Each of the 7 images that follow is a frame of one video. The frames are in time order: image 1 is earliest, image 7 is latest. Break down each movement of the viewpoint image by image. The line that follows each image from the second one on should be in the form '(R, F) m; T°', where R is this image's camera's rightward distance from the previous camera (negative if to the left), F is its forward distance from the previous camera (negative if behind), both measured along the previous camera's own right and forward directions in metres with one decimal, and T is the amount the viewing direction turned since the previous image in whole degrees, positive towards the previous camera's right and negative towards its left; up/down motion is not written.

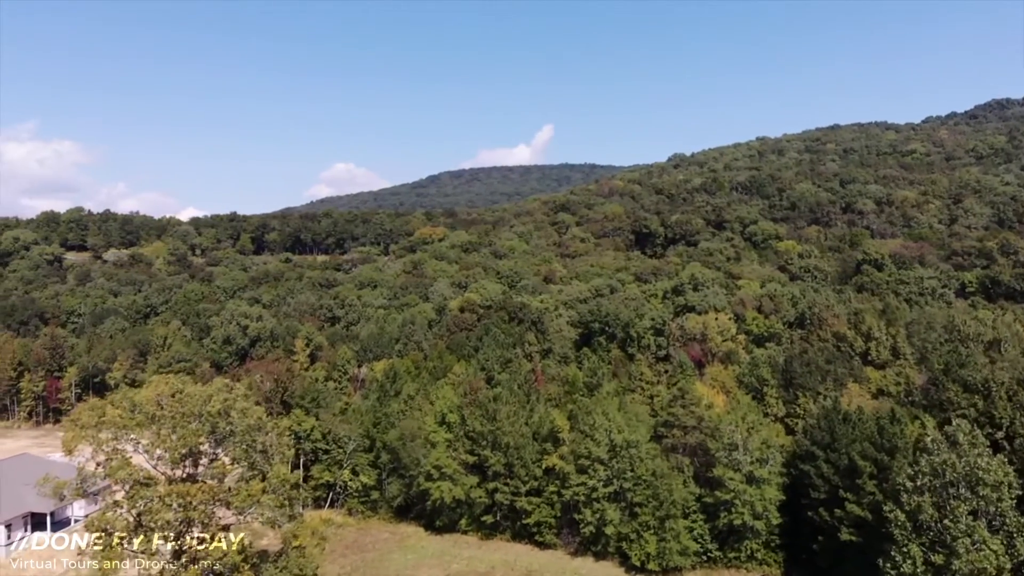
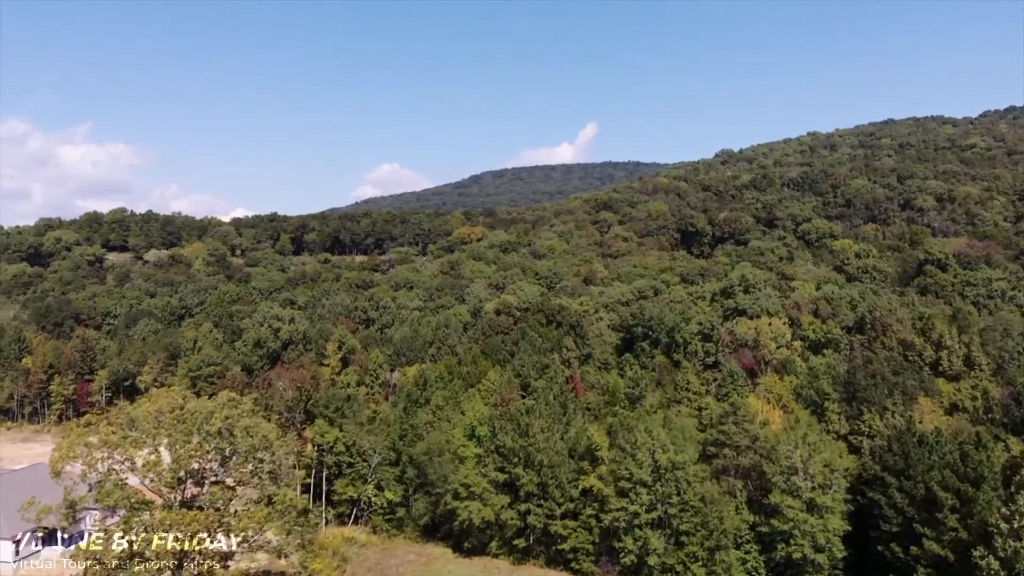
(+0.4, +3.5) m; -2°
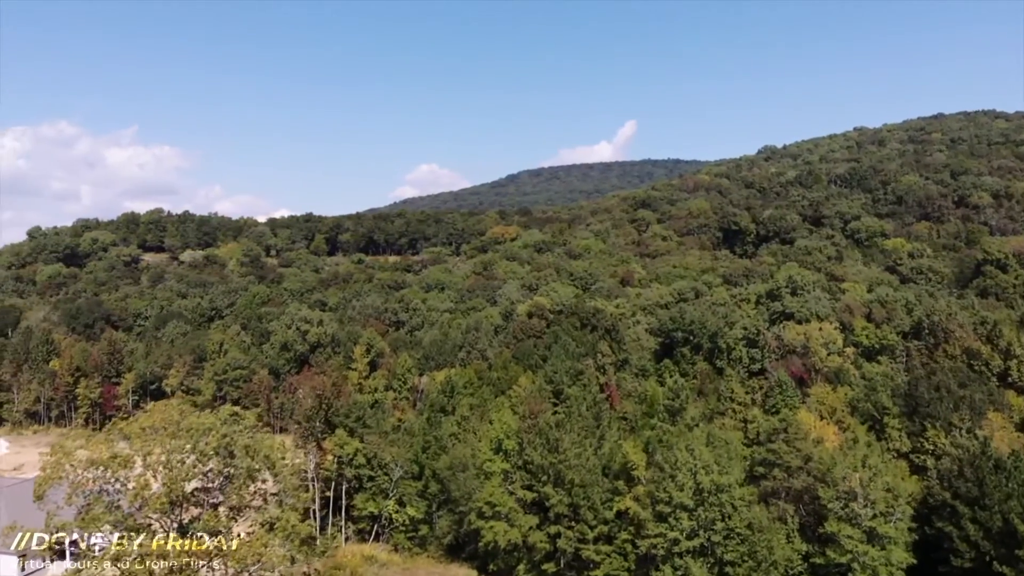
(+0.3, +3.0) m; -2°
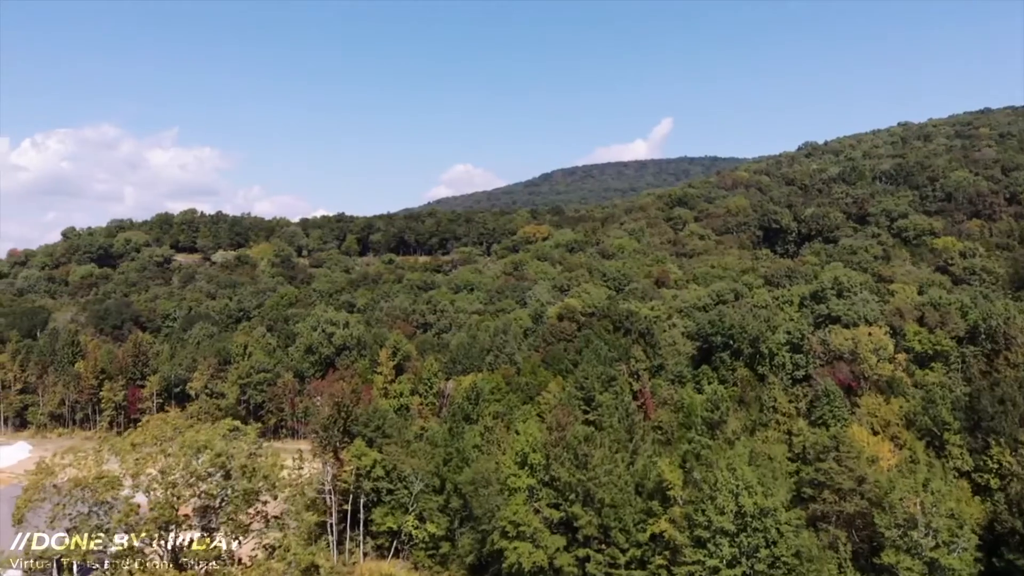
(+0.3, +2.7) m; -2°
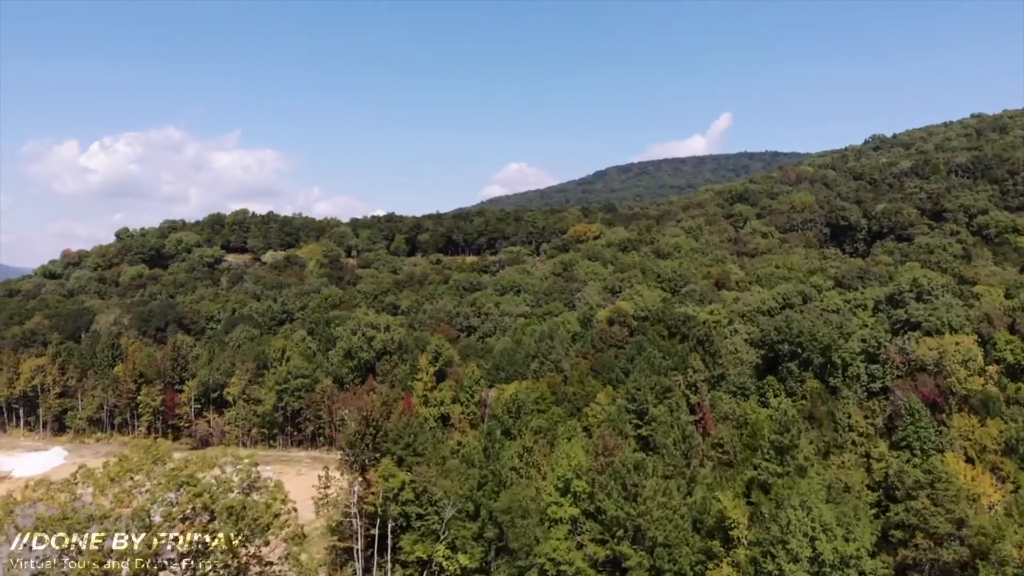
(+0.4, +4.2) m; -3°
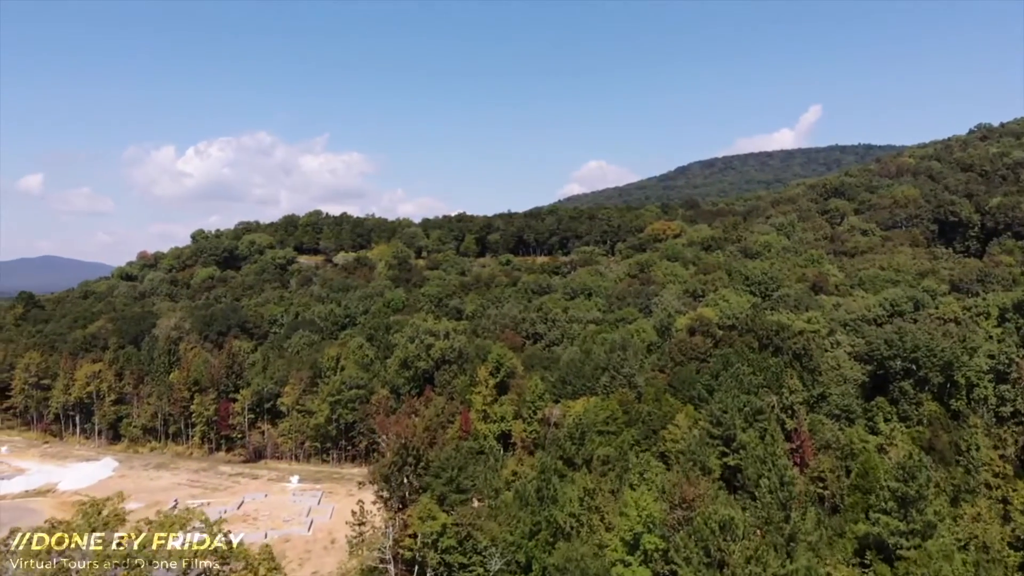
(+0.6, +6.0) m; -4°
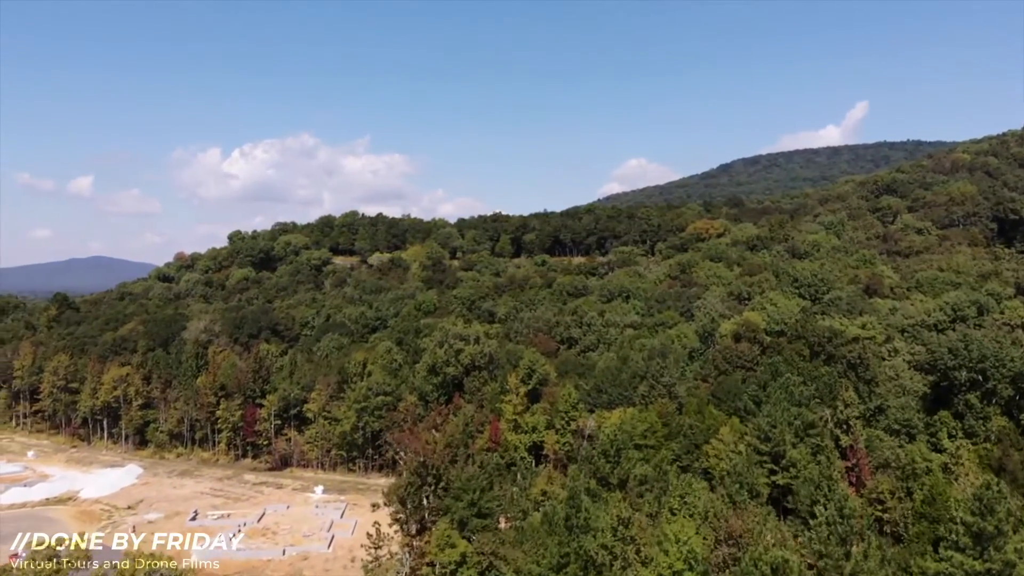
(+0.3, +2.9) m; -2°
